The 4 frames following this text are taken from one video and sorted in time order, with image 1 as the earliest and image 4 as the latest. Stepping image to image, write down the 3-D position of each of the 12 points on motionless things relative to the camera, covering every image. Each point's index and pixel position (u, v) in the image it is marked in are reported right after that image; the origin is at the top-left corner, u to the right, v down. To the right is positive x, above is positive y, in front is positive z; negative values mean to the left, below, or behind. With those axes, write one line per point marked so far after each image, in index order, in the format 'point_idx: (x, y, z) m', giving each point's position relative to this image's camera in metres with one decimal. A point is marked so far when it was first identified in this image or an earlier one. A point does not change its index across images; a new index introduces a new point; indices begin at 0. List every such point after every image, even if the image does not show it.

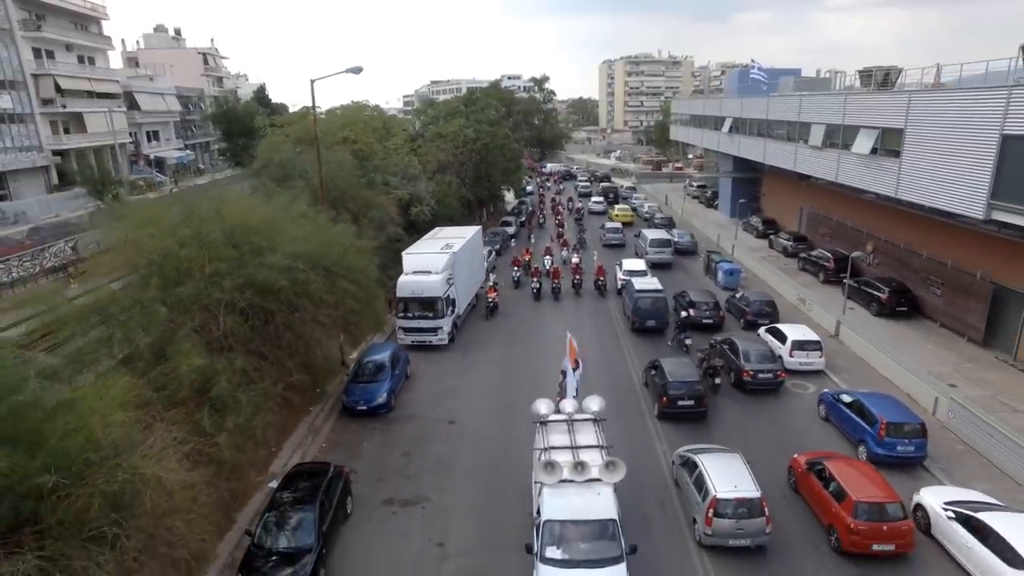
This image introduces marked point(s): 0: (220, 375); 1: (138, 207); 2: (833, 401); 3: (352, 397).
0: (-4.9, -1.4, +10.9) m
1: (-7.4, +1.6, +12.9) m
2: (+7.8, -2.8, +15.8) m
3: (-4.2, -2.8, +17.1) m
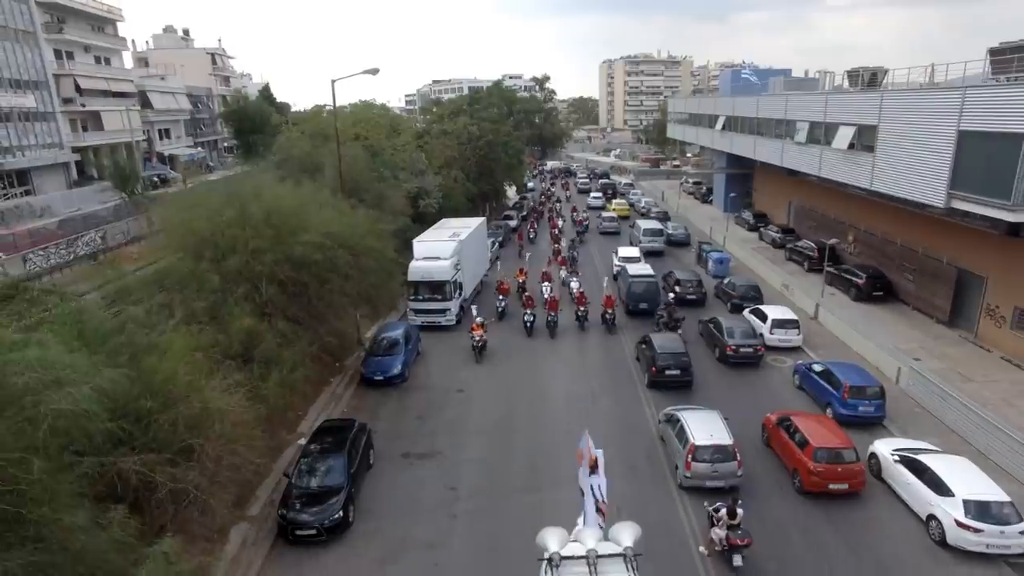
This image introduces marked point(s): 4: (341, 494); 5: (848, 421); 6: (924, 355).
0: (-4.8, -0.9, +12.6) m
1: (-7.3, +2.1, +14.6) m
2: (+7.9, -2.2, +17.5) m
3: (-4.1, -2.3, +18.8) m
4: (-3.4, -4.1, +12.7) m
5: (+8.3, -3.3, +16.0) m
6: (+12.5, -2.0, +19.8) m
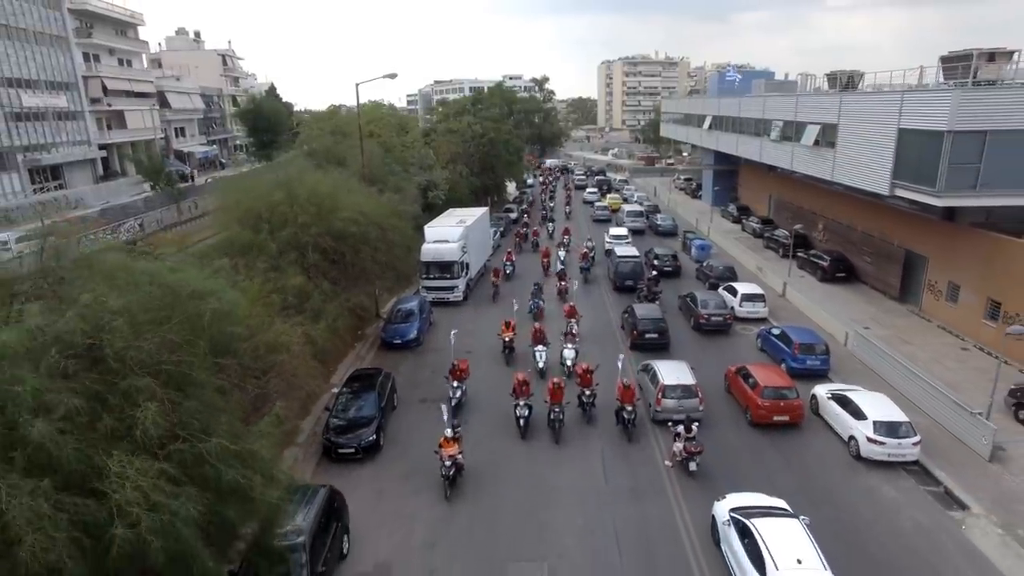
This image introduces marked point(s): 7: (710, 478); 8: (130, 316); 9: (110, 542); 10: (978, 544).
0: (-4.7, -0.1, +15.5) m
1: (-7.3, +2.9, +17.5) m
2: (+8.0, -1.4, +20.4) m
3: (-4.1, -1.5, +21.7) m
4: (-3.4, -3.3, +15.5) m
5: (+8.3, -2.5, +18.9) m
6: (+12.5, -1.3, +22.6) m
7: (+4.3, -4.1, +14.2) m
8: (-4.9, -0.4, +8.4) m
9: (-4.0, -2.5, +6.6) m
10: (+8.3, -4.6, +11.7) m
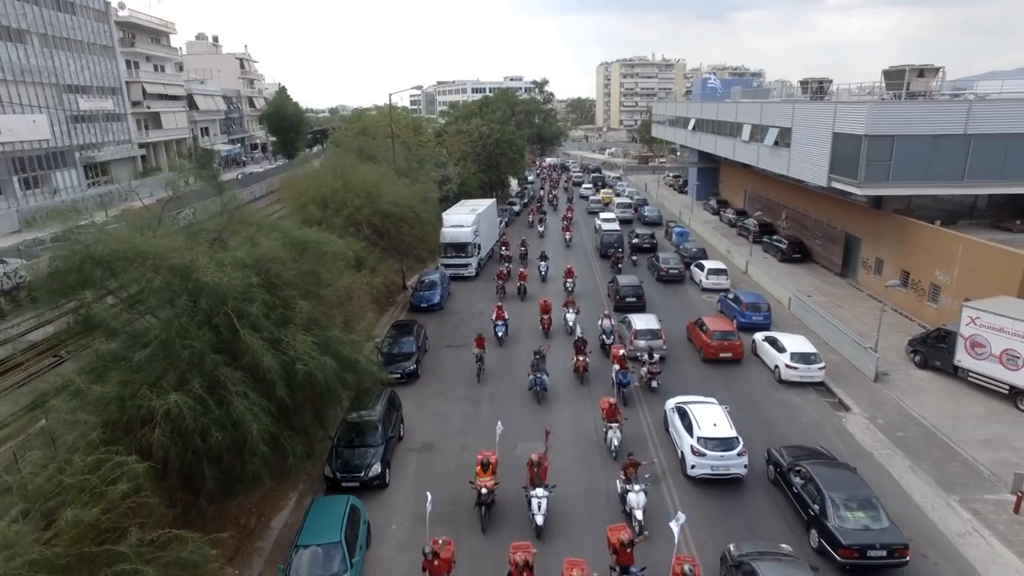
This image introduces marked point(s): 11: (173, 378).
0: (-4.5, +0.9, +20.3) m
1: (-7.0, +4.0, +22.3) m
2: (+8.2, -0.4, +25.2) m
3: (-3.9, -0.5, +26.5) m
4: (-3.1, -2.2, +20.3) m
5: (+8.5, -1.5, +23.7) m
6: (+12.7, -0.2, +27.4) m
7: (+4.5, -3.1, +19.0) m
8: (-4.7, +0.7, +13.2) m
9: (-3.8, -1.5, +11.4) m
10: (+8.5, -3.5, +16.5) m
11: (-5.2, -1.4, +10.1) m
